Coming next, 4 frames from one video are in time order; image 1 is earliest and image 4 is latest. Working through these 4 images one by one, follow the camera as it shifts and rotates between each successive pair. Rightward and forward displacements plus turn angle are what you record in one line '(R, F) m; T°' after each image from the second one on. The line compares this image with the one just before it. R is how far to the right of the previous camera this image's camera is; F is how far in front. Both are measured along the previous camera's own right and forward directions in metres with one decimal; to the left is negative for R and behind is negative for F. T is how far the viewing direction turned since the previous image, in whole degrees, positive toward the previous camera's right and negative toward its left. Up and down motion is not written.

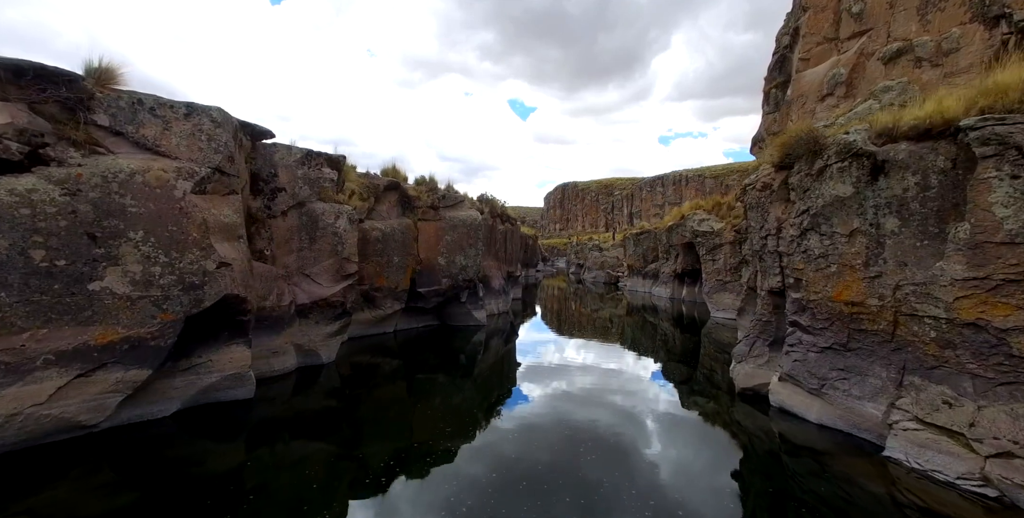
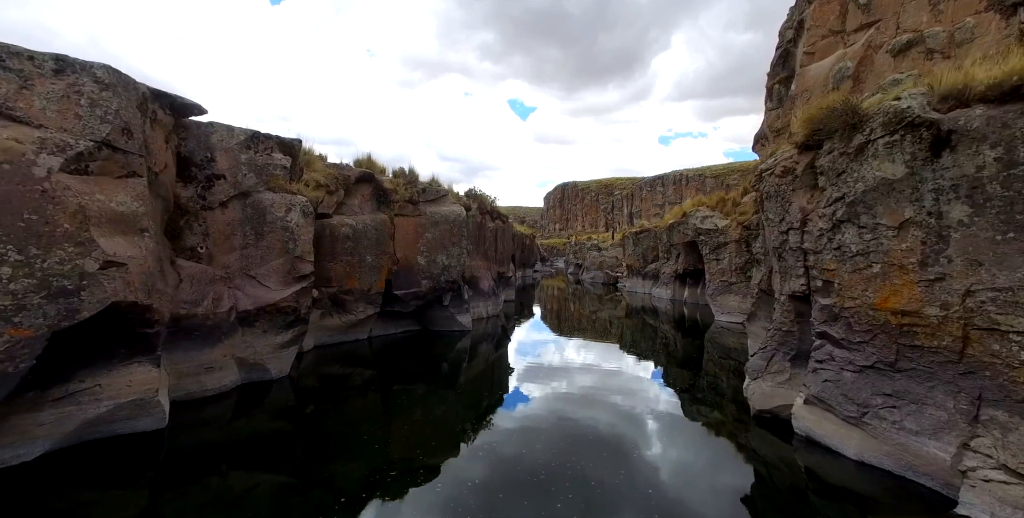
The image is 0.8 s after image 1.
(+0.4, +1.3) m; 0°
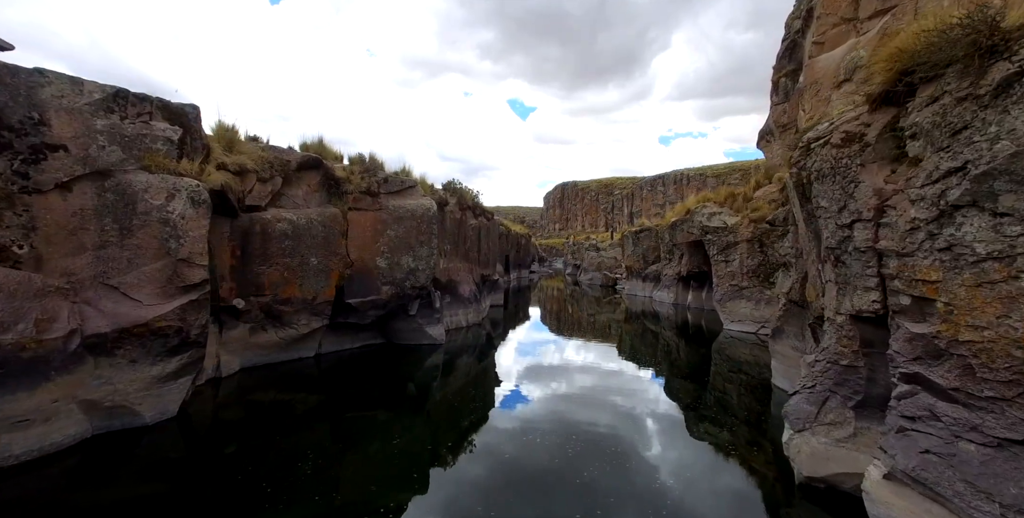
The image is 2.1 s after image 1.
(+0.6, +2.2) m; 0°
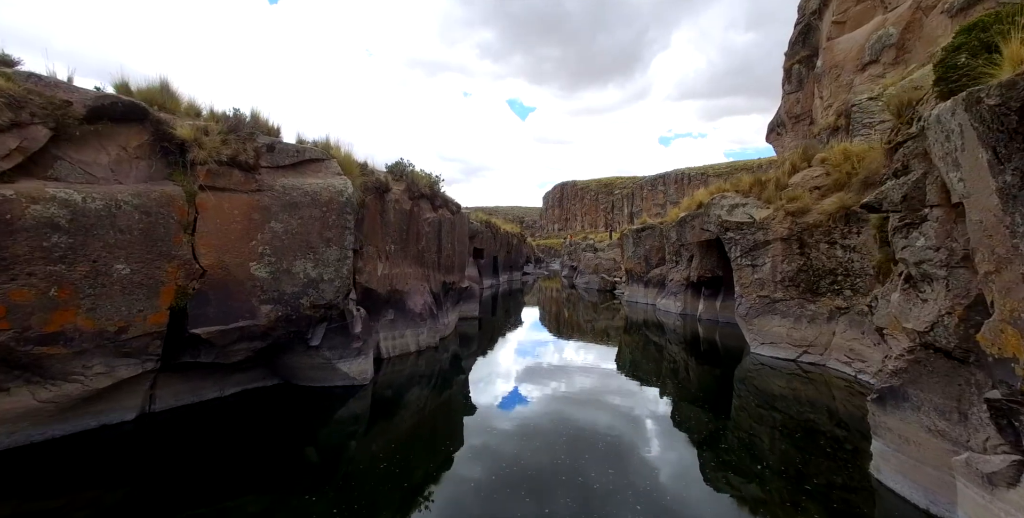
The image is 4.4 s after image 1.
(+1.1, +4.5) m; 0°
